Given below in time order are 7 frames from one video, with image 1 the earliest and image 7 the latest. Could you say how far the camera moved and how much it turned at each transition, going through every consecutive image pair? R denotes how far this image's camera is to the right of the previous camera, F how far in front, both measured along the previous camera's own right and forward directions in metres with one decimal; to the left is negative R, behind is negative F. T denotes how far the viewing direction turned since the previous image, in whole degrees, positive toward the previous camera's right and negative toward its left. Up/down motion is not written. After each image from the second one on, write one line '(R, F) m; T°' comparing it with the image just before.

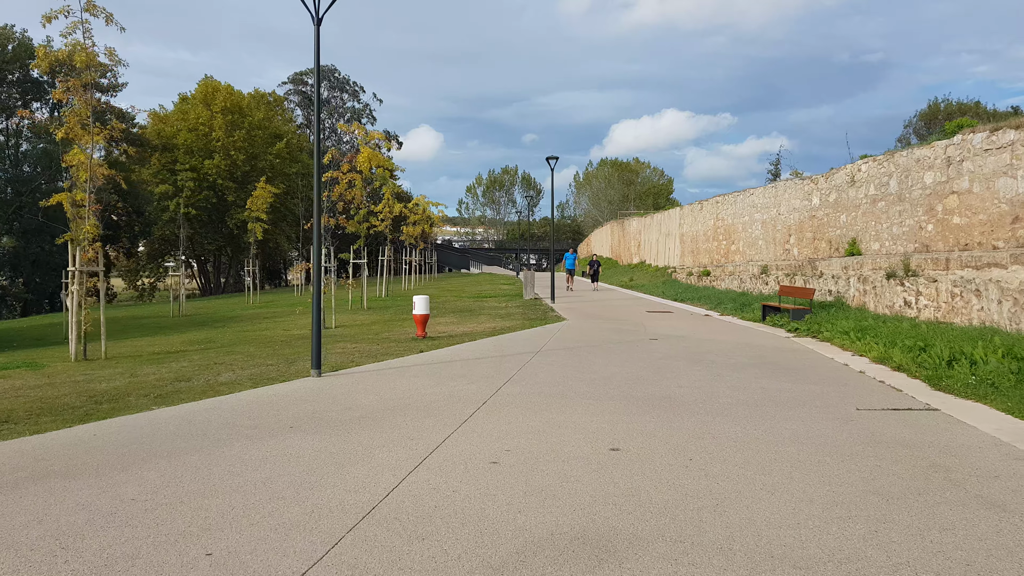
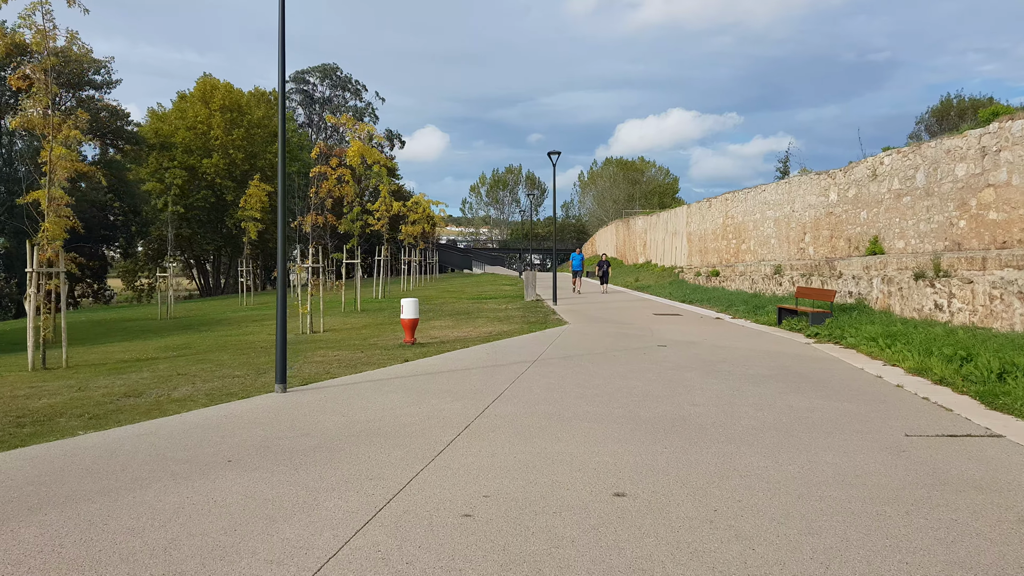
(+0.1, +1.0) m; 0°
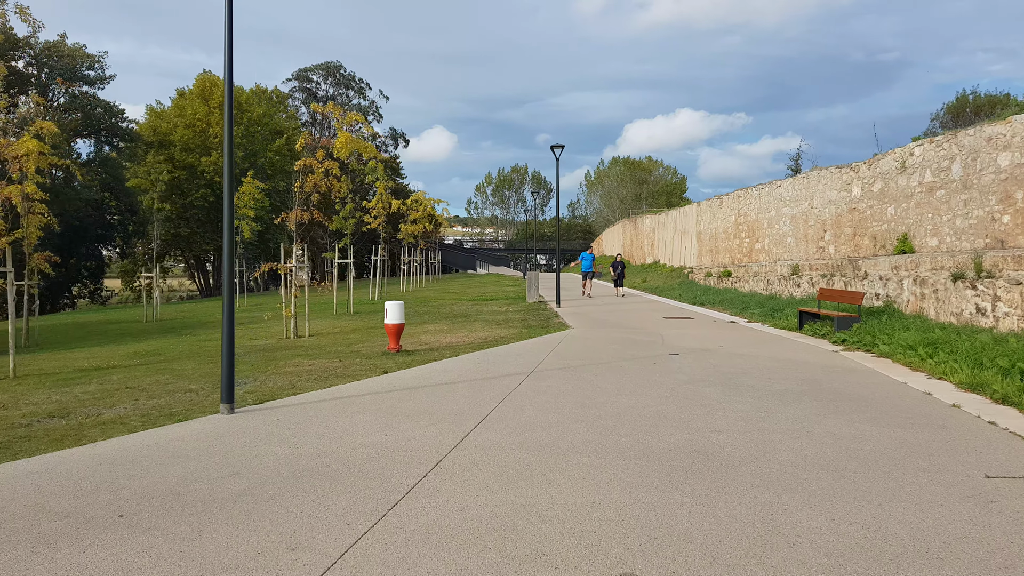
(+0.1, +1.1) m; 0°
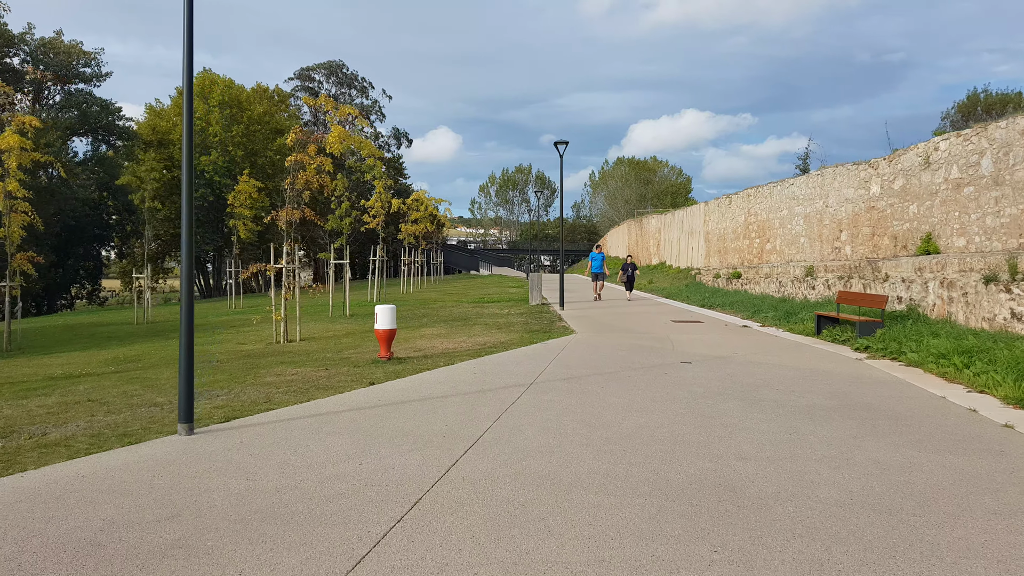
(0.0, +0.7) m; 0°
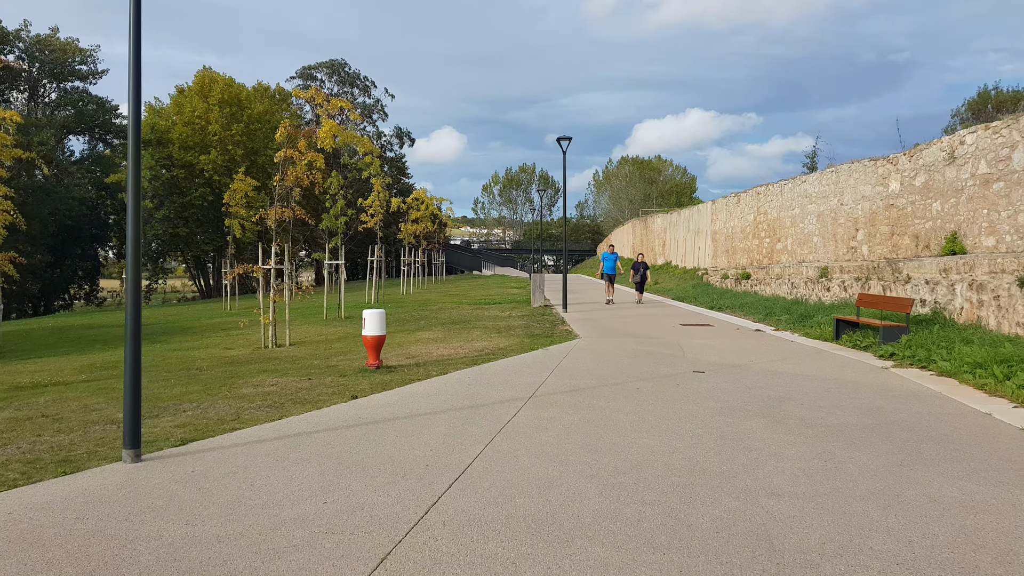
(+0.1, +0.7) m; 0°
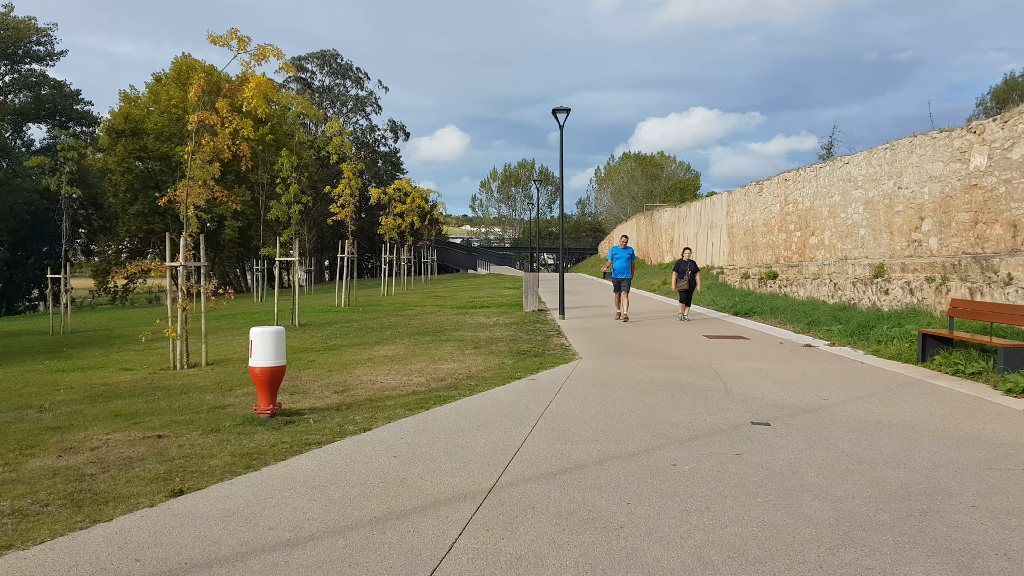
(+0.2, +3.1) m; 0°
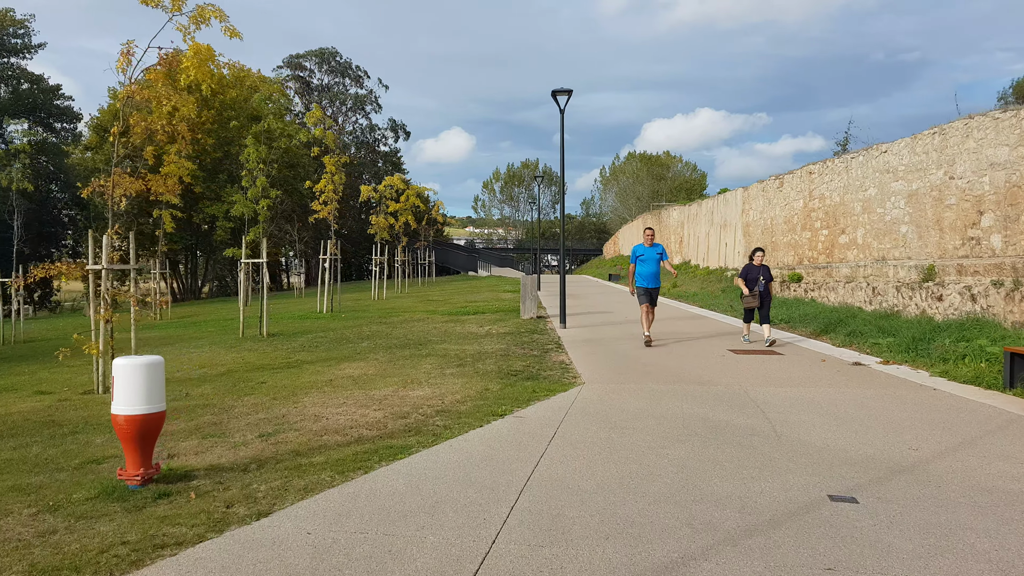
(+0.1, +1.8) m; 0°
